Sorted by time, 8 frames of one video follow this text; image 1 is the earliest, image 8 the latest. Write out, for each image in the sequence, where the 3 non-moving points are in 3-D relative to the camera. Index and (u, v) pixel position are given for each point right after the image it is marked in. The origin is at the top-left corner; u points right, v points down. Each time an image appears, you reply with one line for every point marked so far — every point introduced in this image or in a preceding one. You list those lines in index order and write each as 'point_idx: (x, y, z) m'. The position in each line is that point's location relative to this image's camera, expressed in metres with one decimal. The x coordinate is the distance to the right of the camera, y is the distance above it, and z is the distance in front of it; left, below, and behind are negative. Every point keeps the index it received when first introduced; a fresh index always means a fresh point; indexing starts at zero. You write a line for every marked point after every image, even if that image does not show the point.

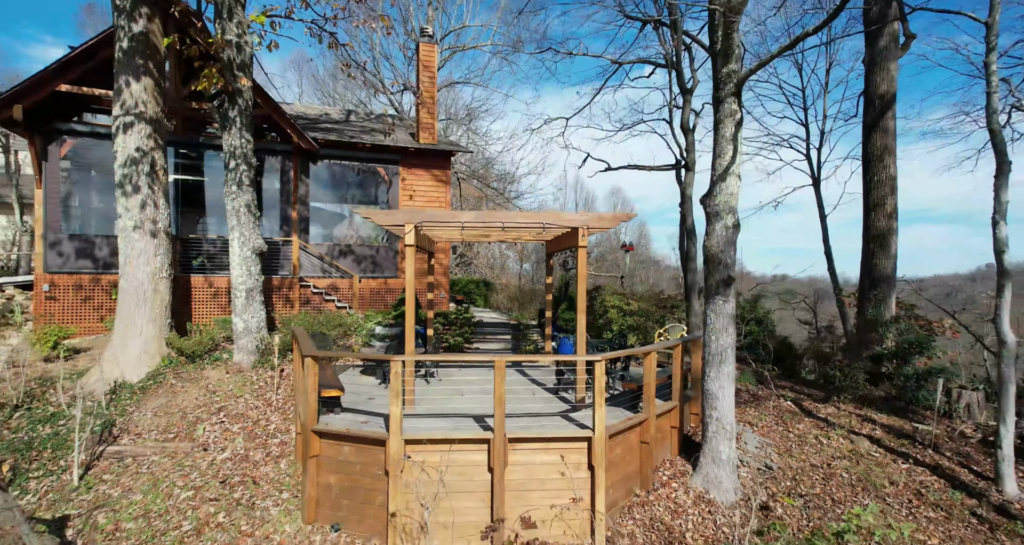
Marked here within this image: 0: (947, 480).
0: (+4.9, -2.3, +5.3) m
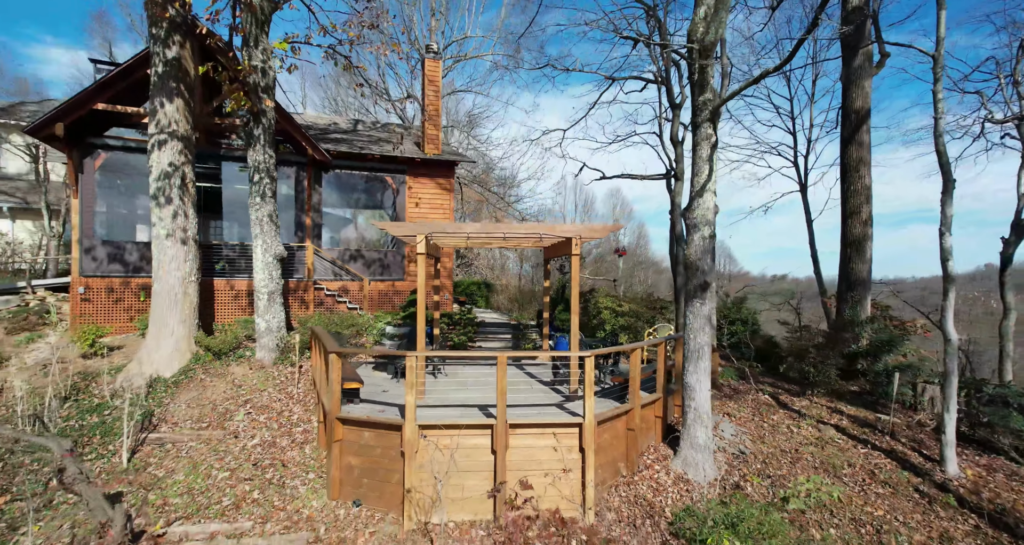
0: (+4.9, -2.4, +5.9) m
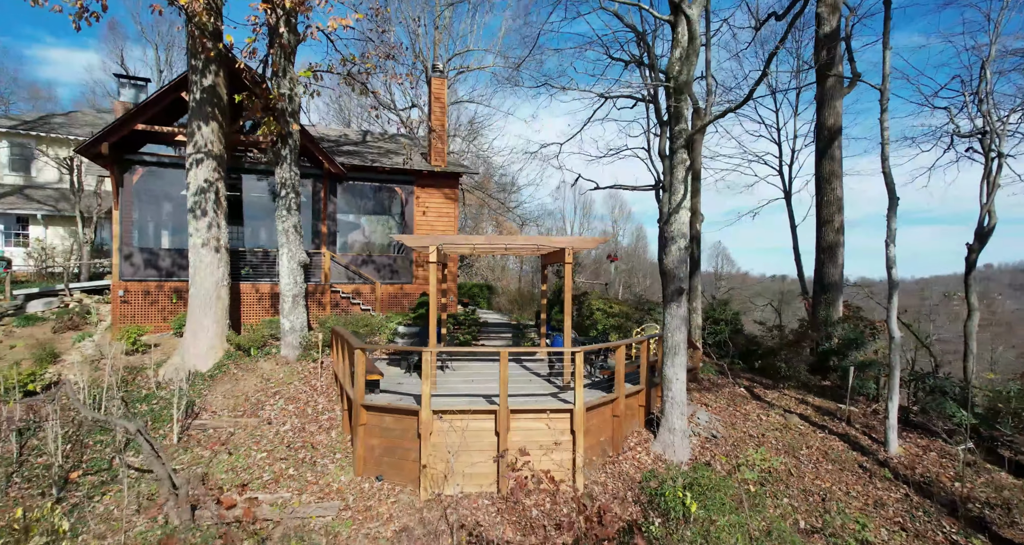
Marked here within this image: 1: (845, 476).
0: (+4.9, -2.5, +6.8) m
1: (+4.3, -2.6, +6.1) m
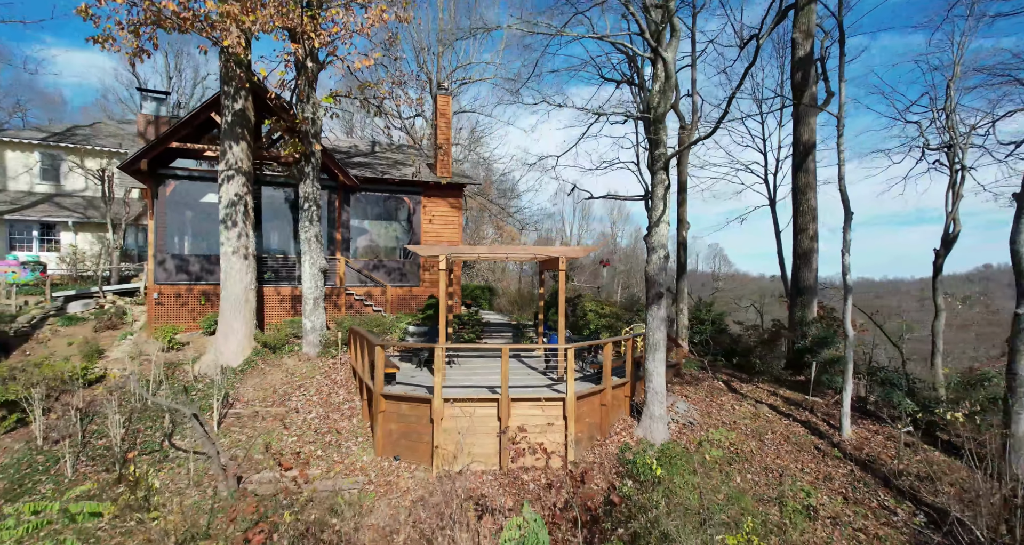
0: (+4.9, -2.6, +7.7) m
1: (+4.3, -2.7, +7.0) m
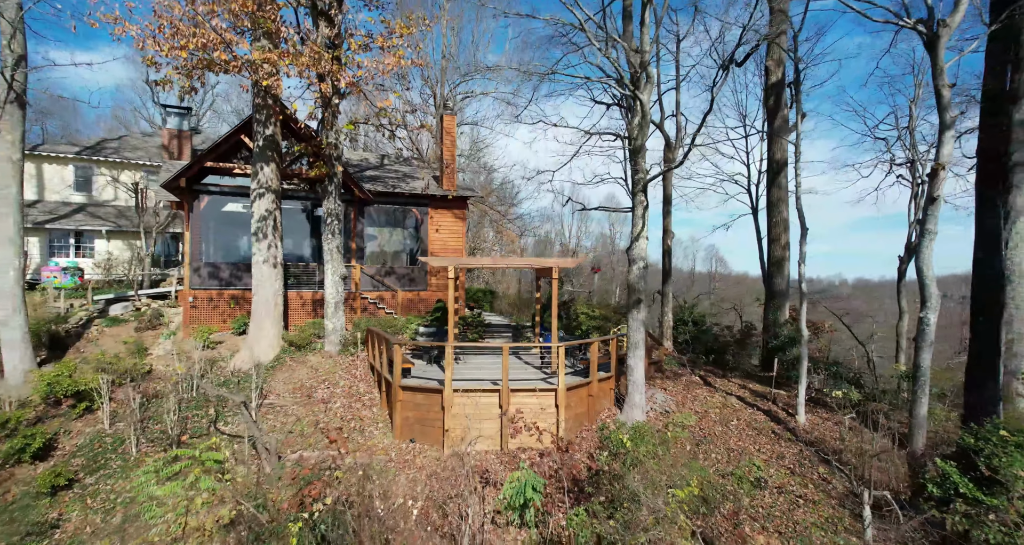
0: (+4.9, -2.7, +8.9) m
1: (+4.3, -2.9, +8.1) m
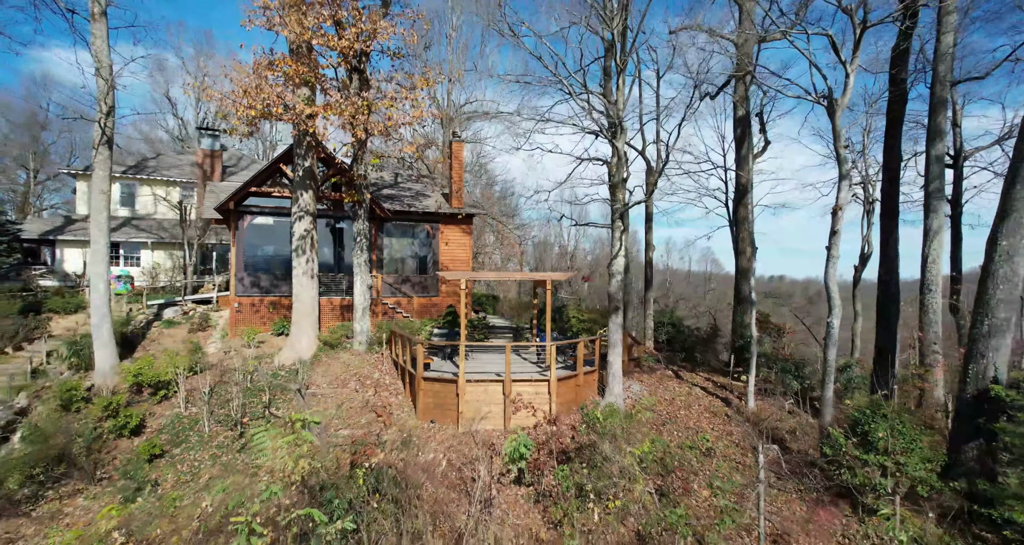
0: (+4.9, -3.0, +10.8) m
1: (+4.3, -3.2, +10.1) m
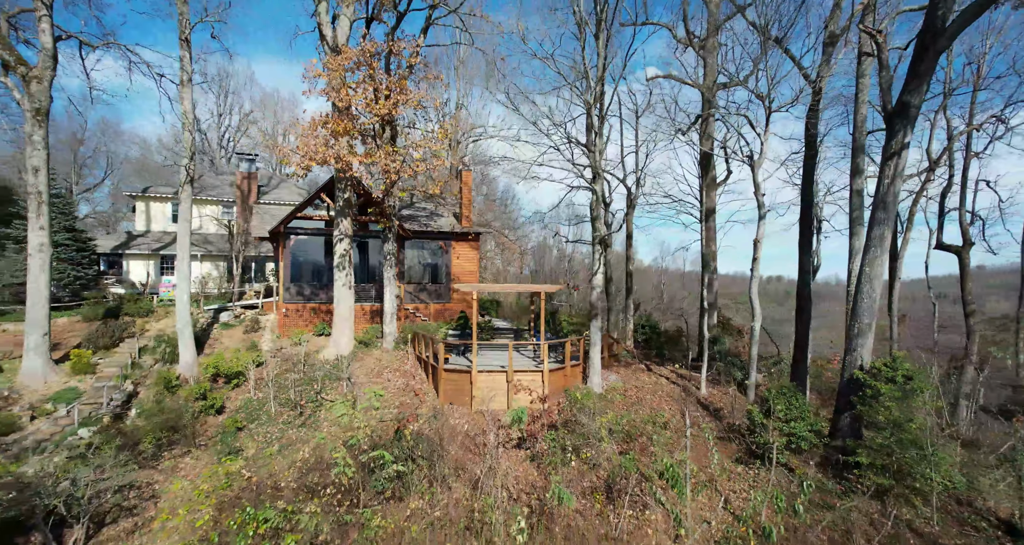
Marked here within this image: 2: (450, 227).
0: (+5.0, -3.4, +13.5) m
1: (+4.4, -3.6, +12.8) m
2: (-2.6, +1.9, +18.8) m
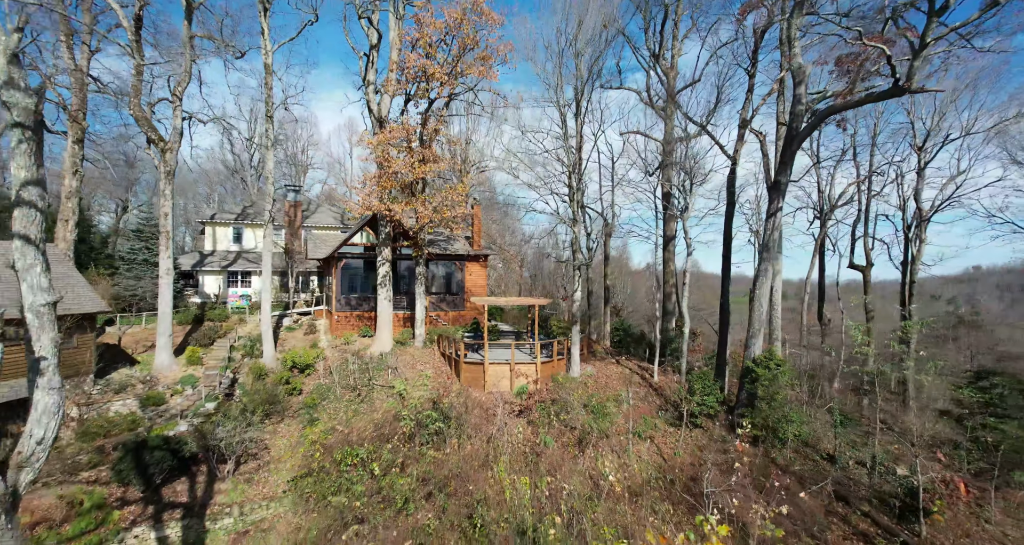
0: (+5.0, -4.1, +18.1) m
1: (+4.5, -4.2, +17.3) m
2: (-2.5, +1.2, +23.3) m
